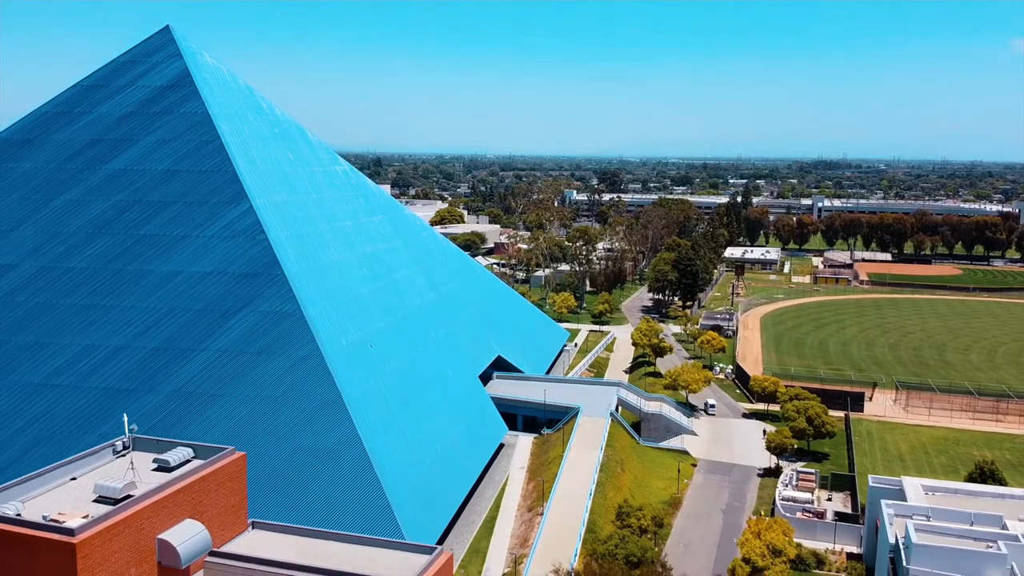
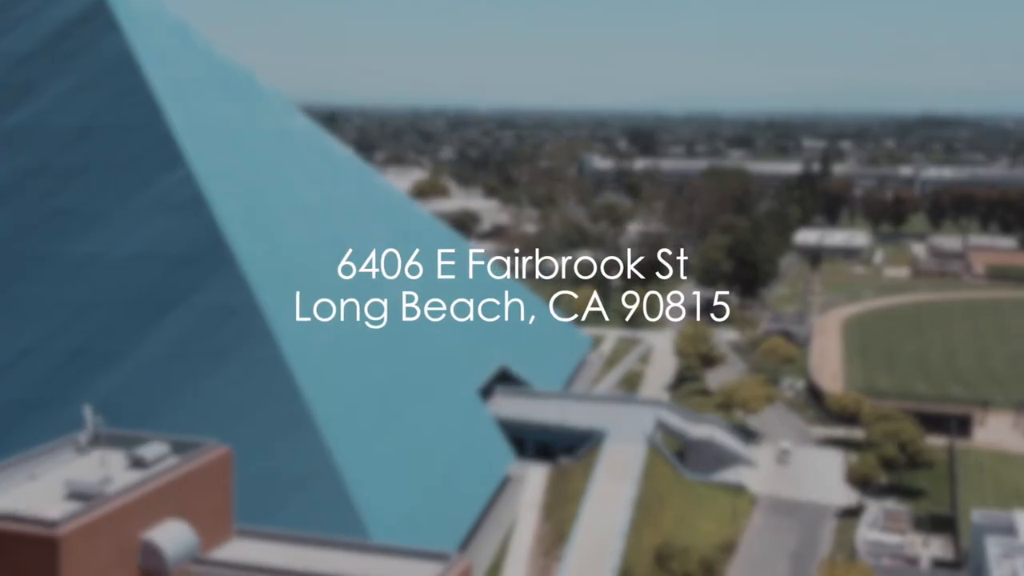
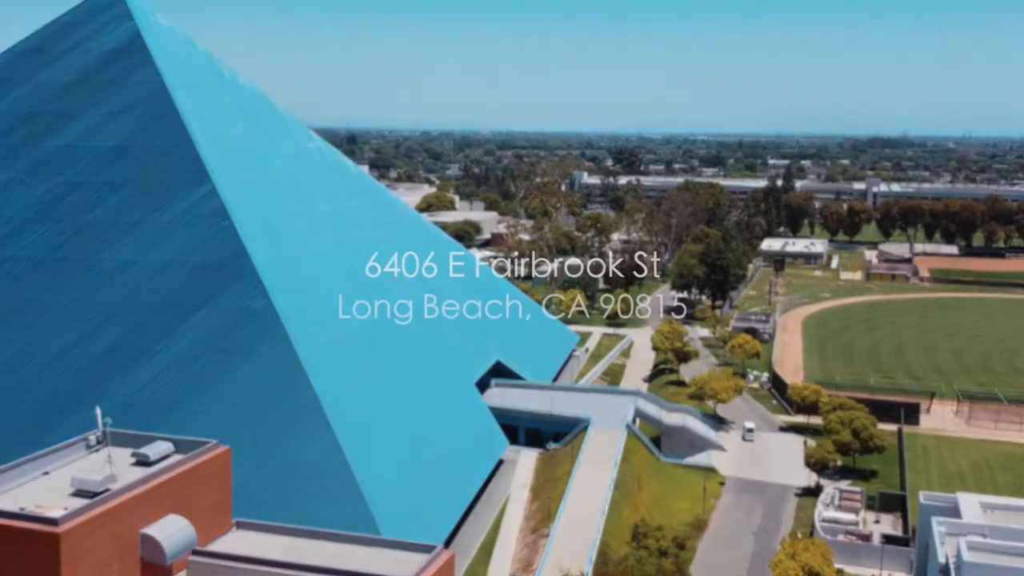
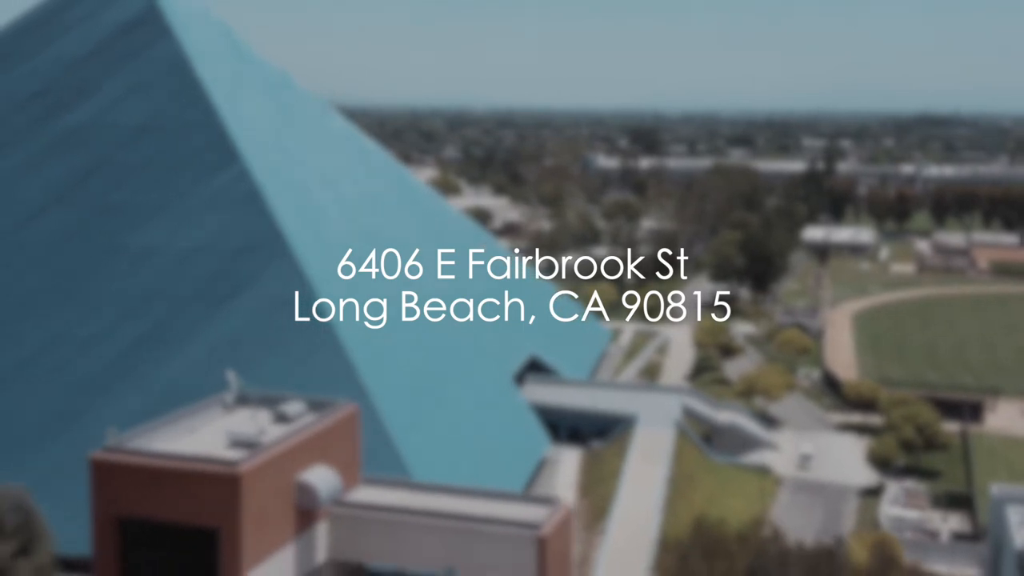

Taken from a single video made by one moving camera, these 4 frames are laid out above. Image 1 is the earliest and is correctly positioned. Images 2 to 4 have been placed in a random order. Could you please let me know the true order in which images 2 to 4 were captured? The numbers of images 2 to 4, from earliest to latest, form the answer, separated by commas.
3, 2, 4
